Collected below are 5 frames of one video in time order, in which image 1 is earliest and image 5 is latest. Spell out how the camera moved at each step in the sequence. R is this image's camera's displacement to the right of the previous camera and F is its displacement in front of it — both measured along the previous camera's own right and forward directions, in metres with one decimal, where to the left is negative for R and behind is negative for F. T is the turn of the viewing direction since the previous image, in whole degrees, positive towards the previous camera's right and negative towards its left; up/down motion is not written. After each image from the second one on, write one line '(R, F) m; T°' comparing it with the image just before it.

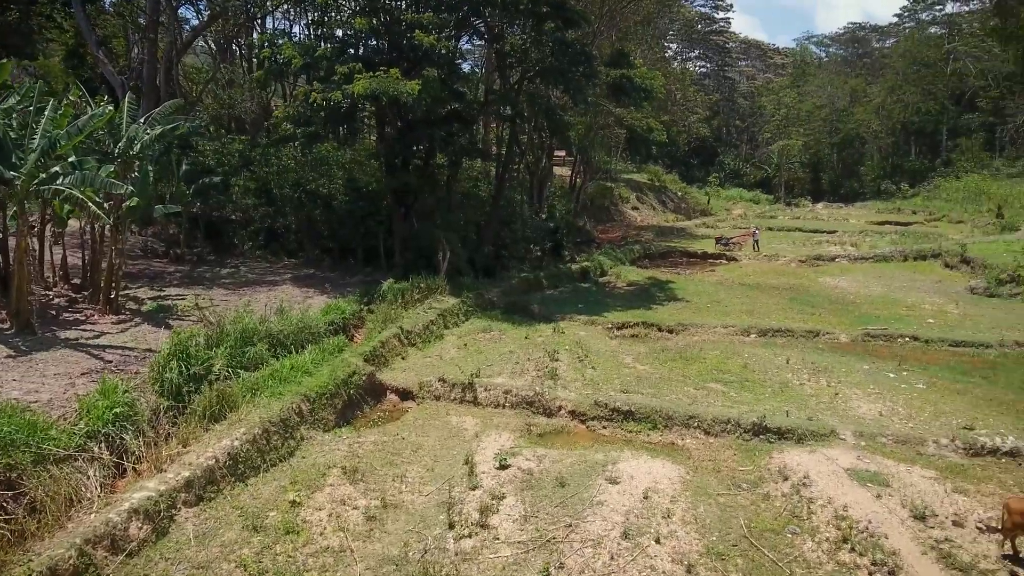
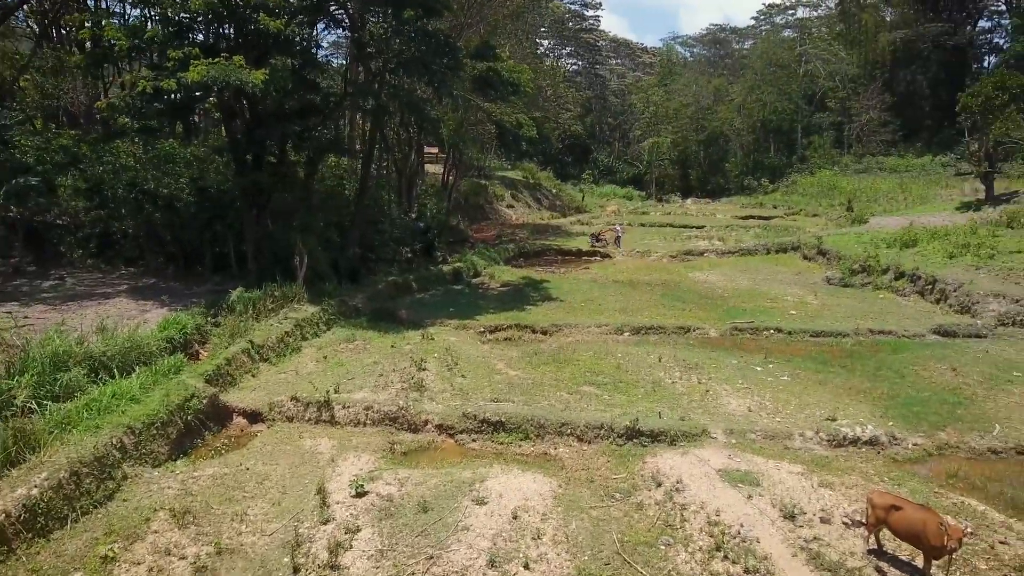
(+0.4, +0.7) m; +9°
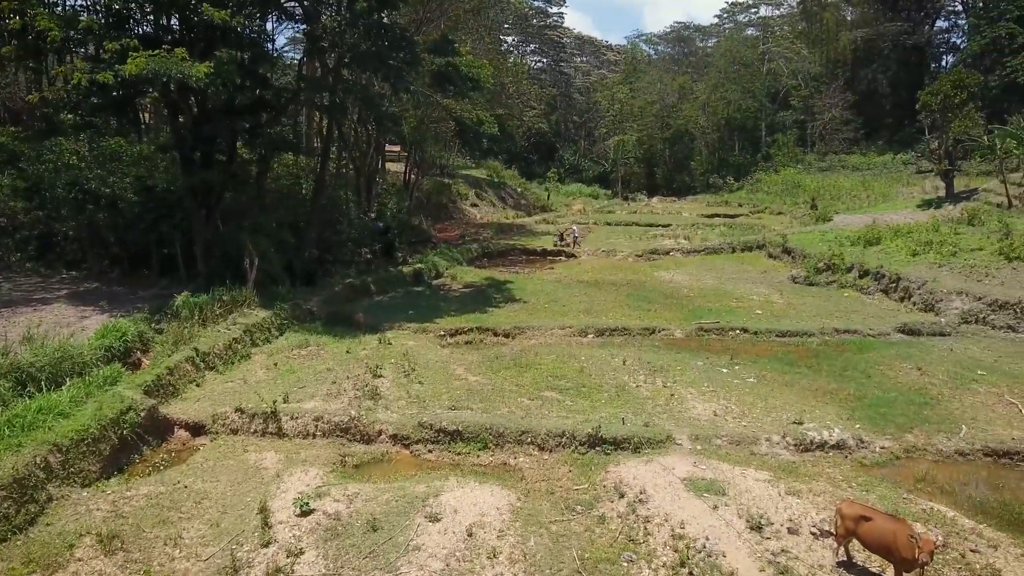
(+0.2, +0.4) m; +2°
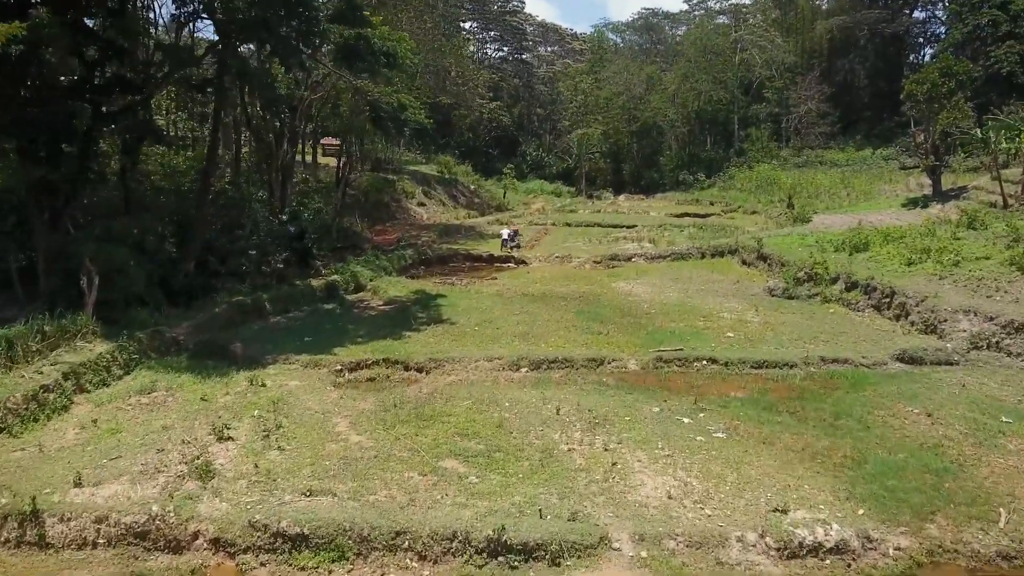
(+1.0, +2.7) m; +2°
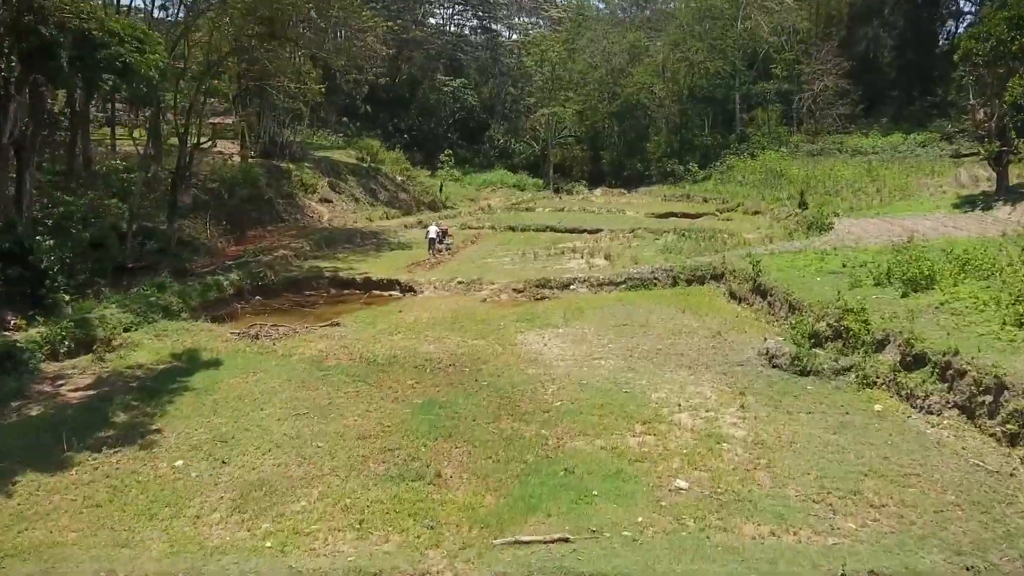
(+2.5, +6.6) m; -1°
